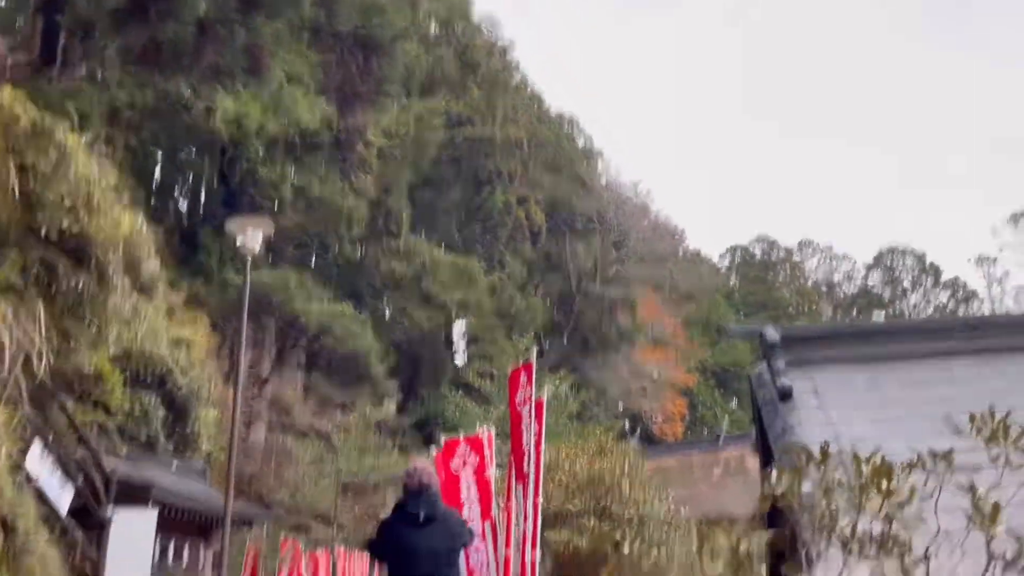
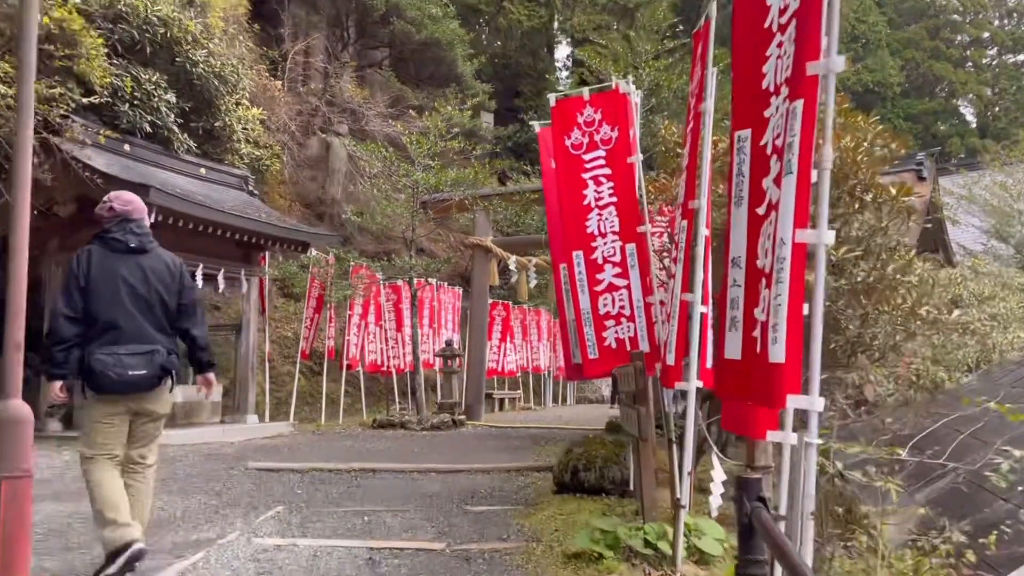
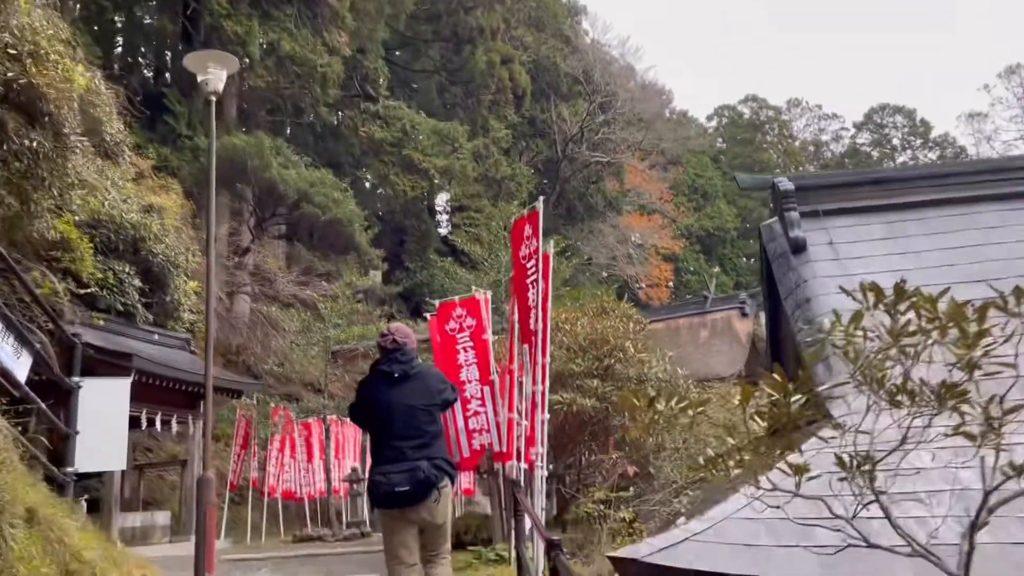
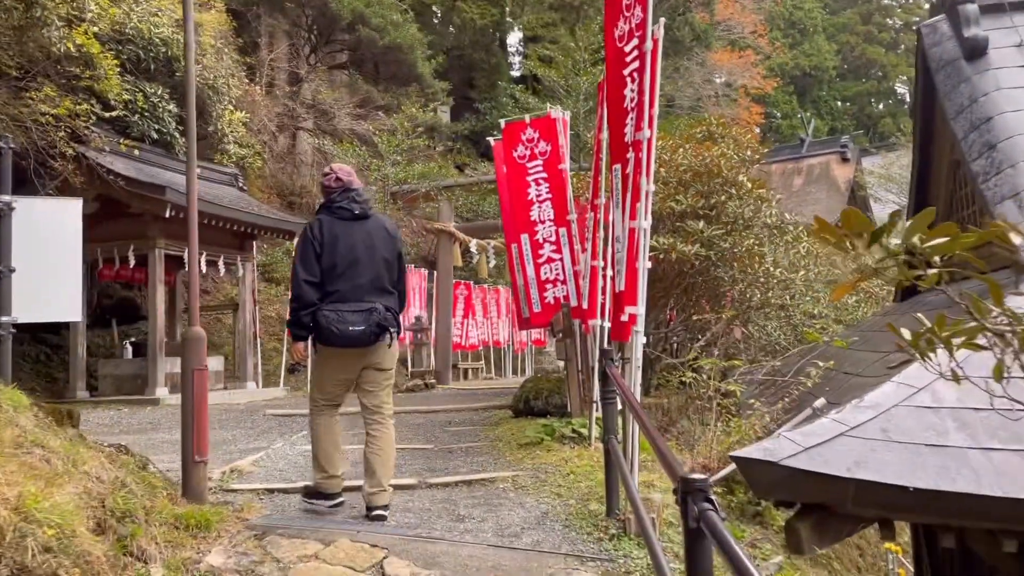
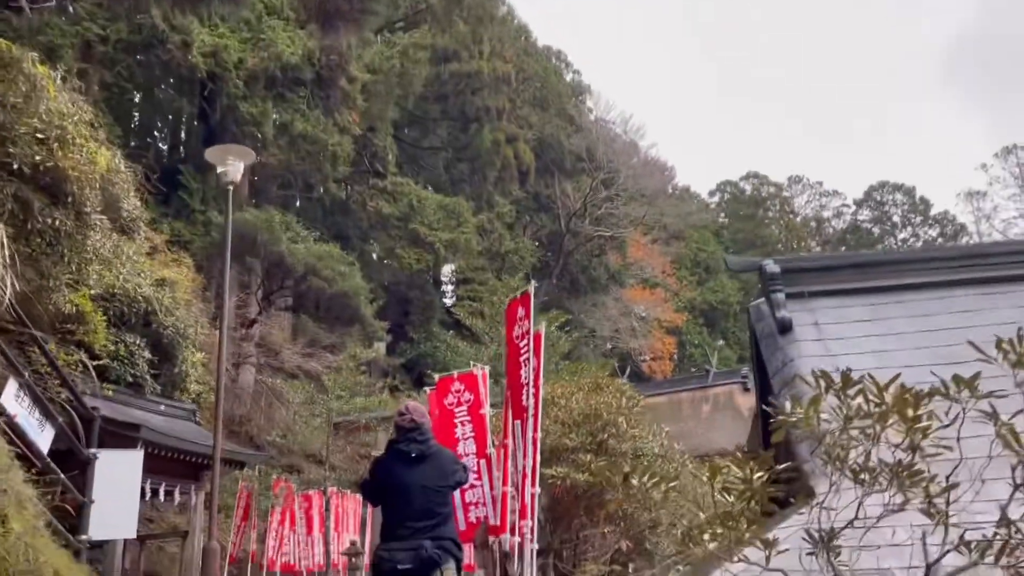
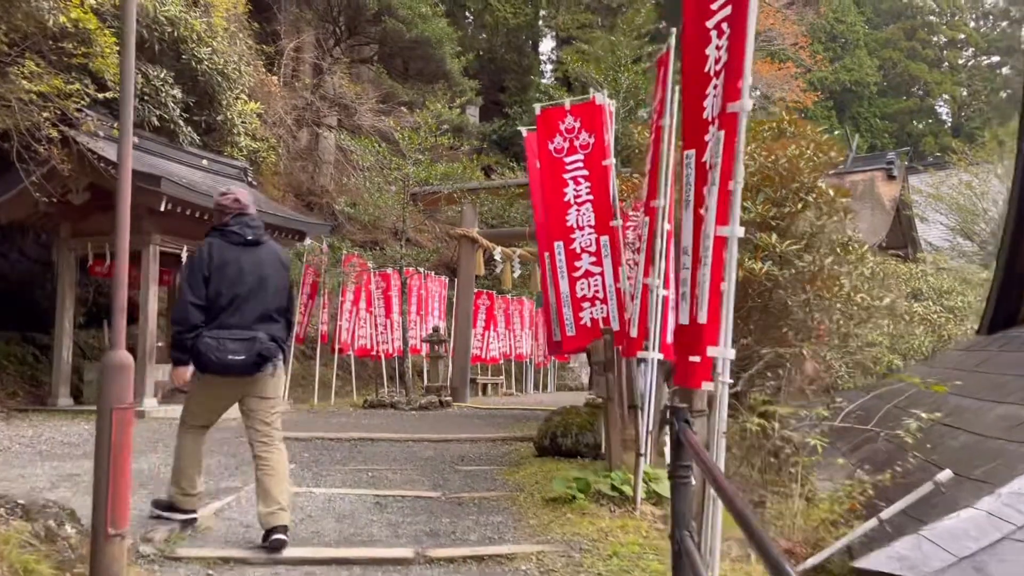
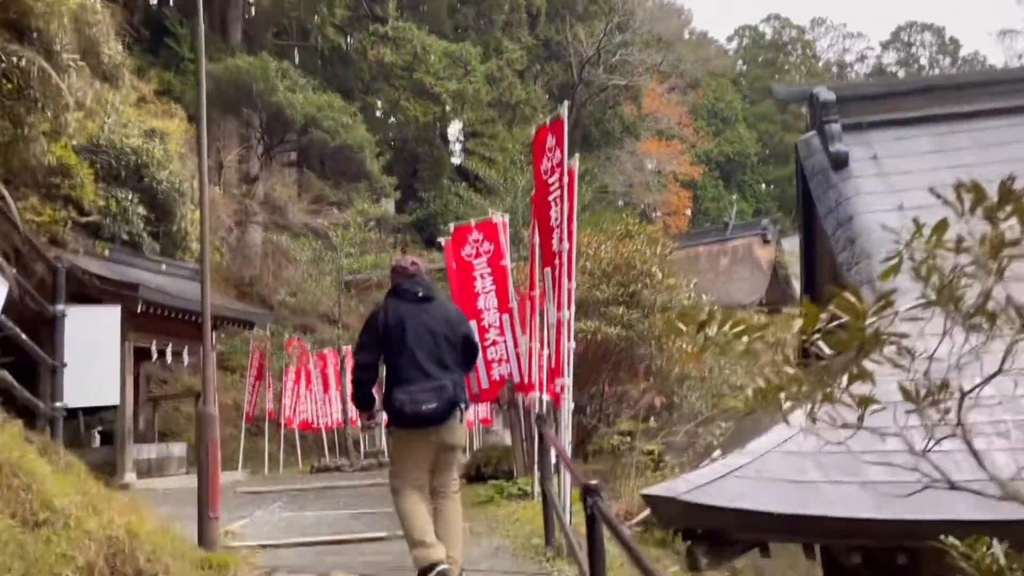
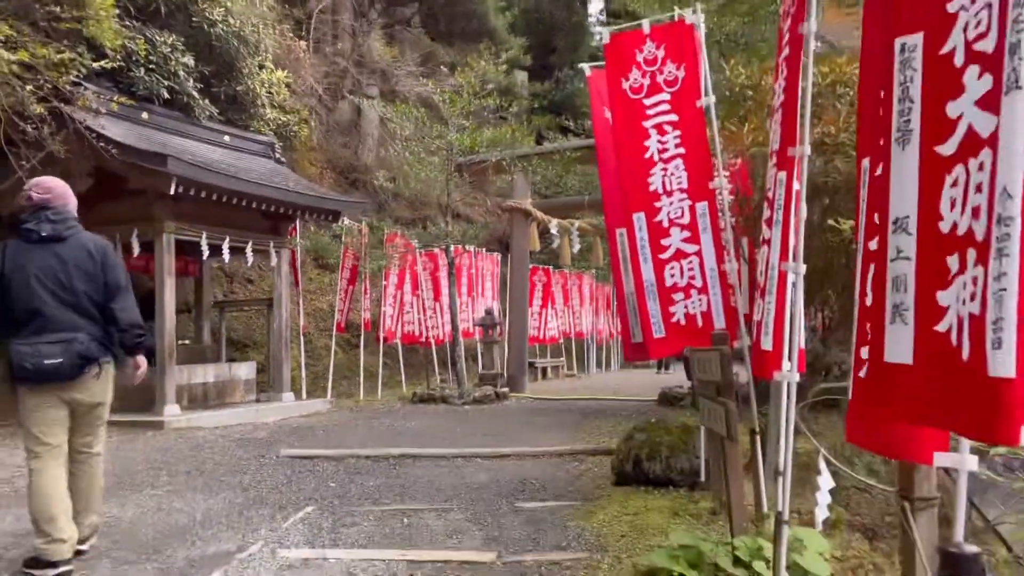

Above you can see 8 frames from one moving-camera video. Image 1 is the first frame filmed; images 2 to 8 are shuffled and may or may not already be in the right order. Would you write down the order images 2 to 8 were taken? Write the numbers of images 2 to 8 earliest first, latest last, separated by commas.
5, 3, 7, 4, 6, 2, 8
